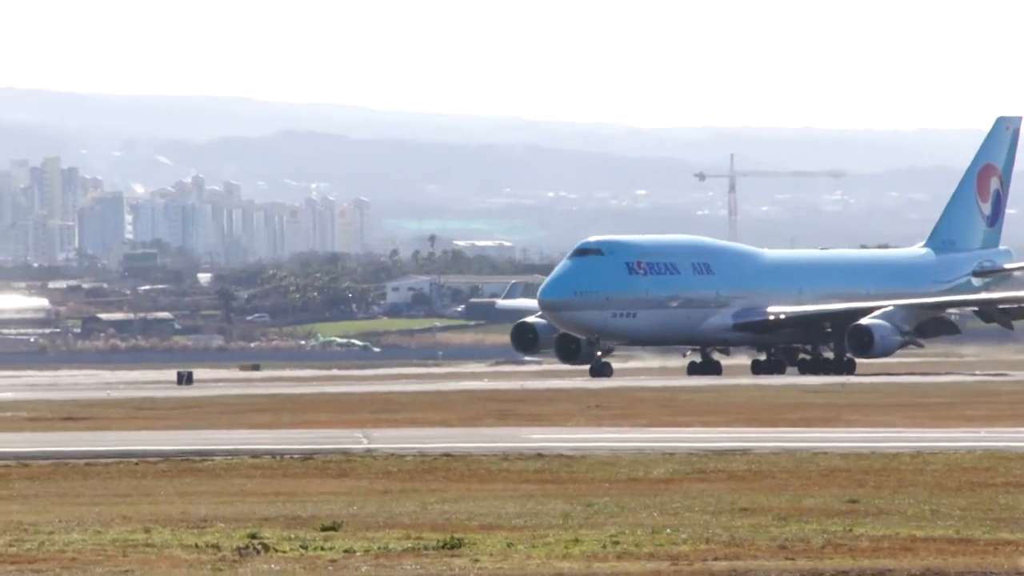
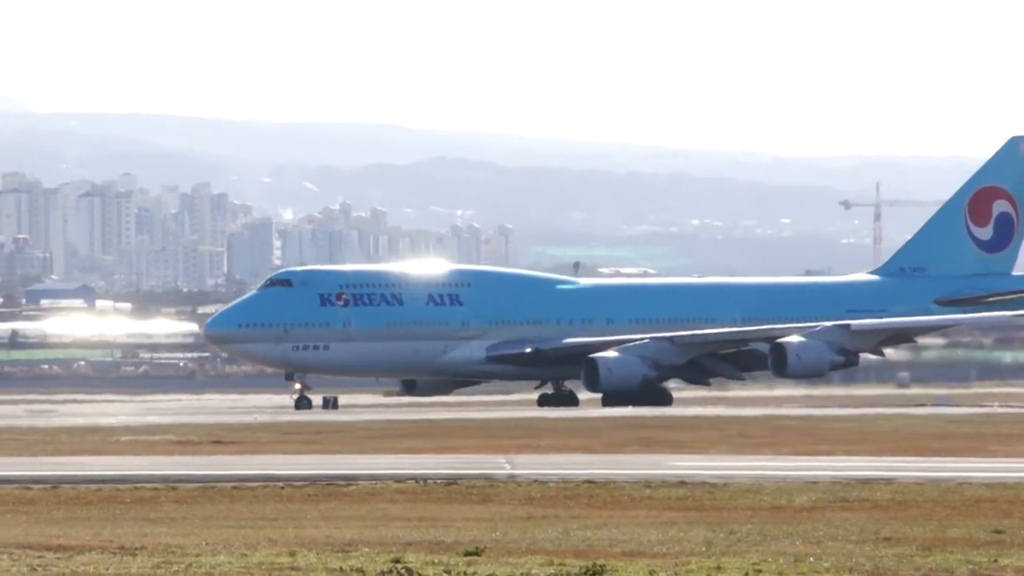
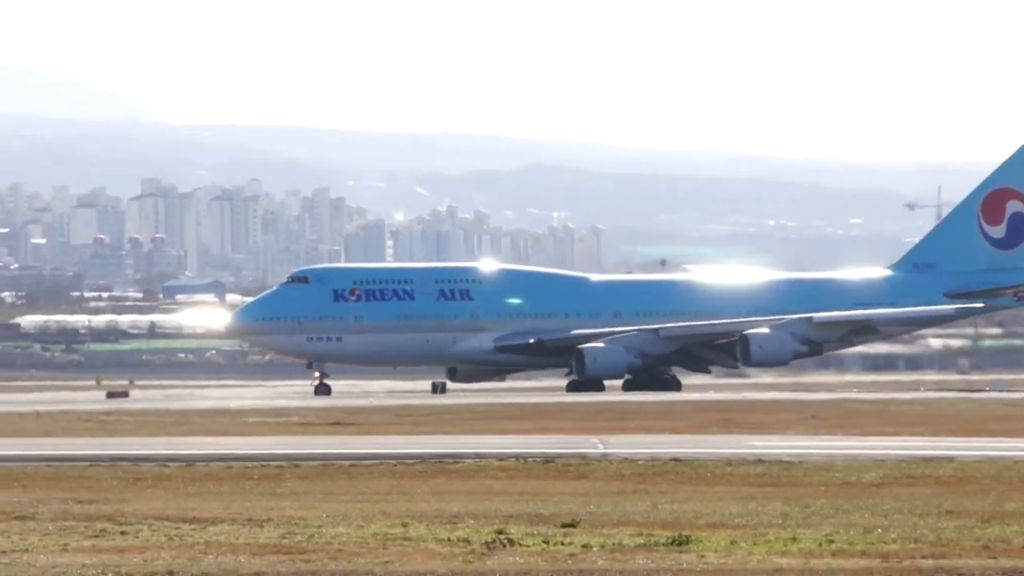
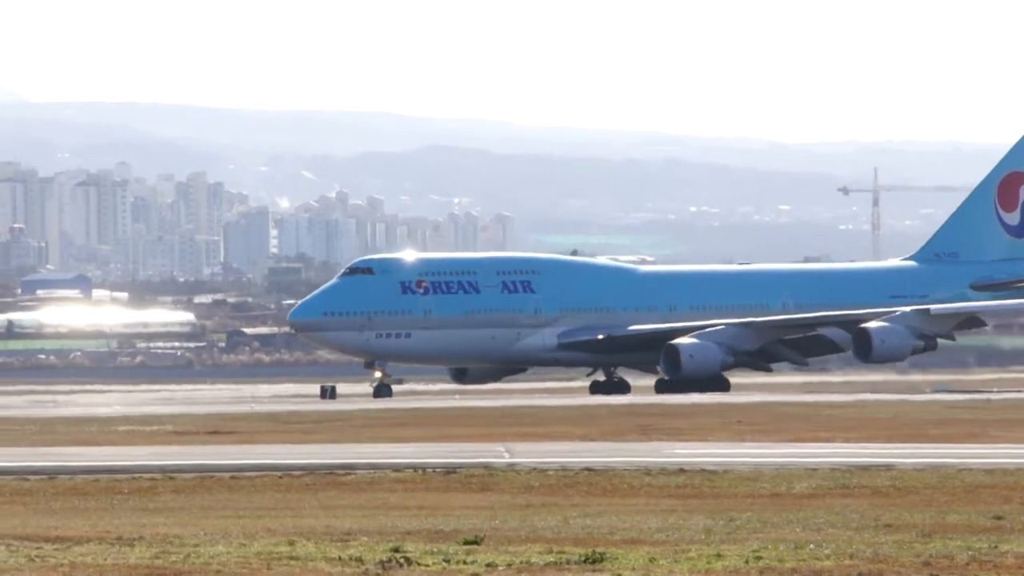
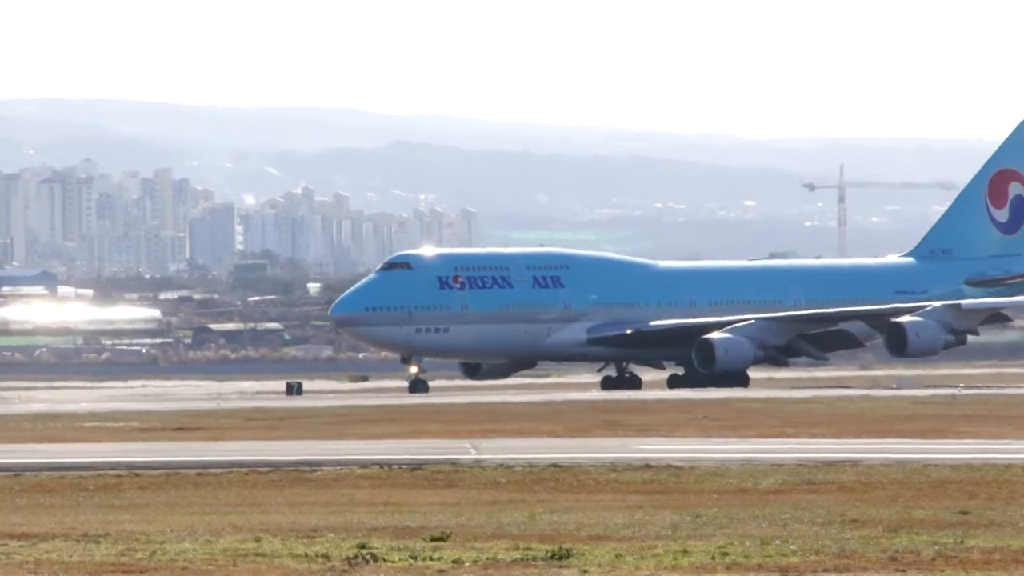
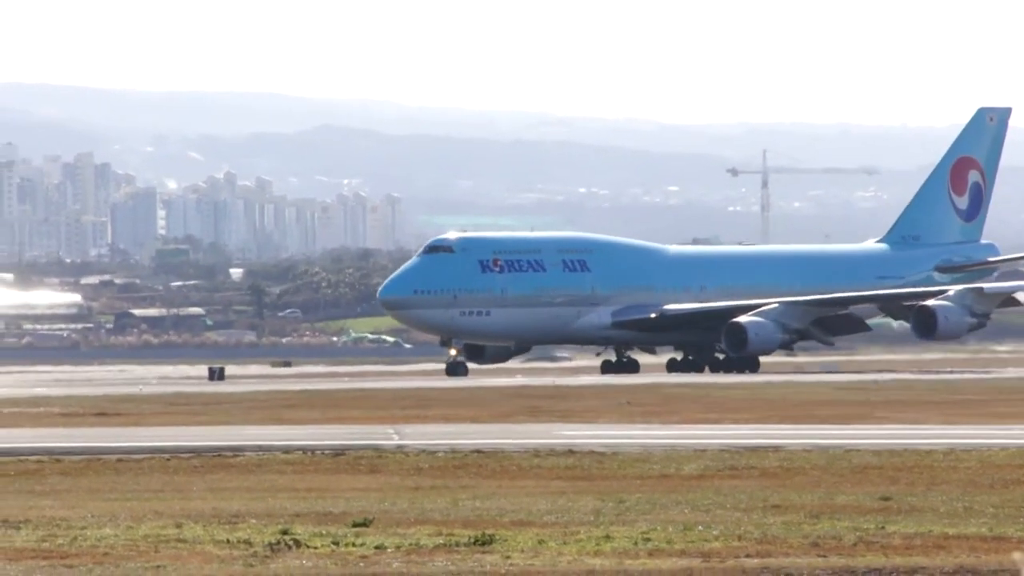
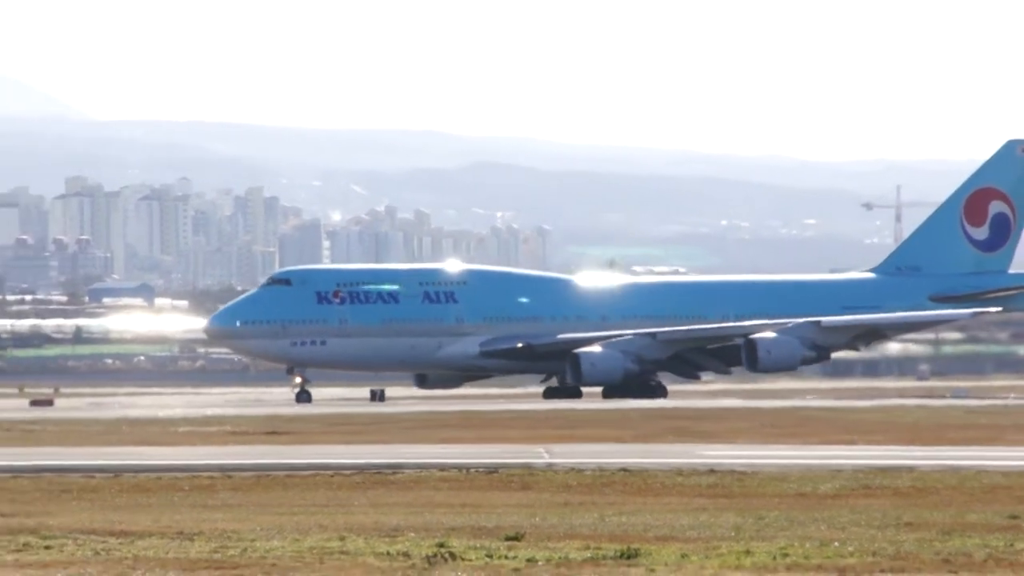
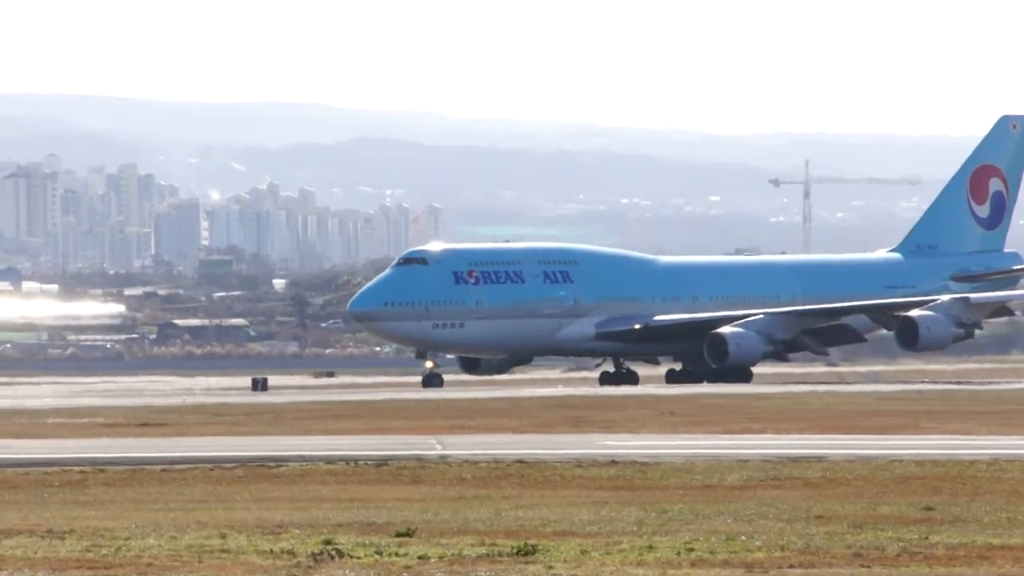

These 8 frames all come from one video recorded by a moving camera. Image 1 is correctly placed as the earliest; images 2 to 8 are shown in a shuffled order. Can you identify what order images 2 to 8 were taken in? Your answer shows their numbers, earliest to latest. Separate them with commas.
6, 8, 5, 4, 2, 7, 3
